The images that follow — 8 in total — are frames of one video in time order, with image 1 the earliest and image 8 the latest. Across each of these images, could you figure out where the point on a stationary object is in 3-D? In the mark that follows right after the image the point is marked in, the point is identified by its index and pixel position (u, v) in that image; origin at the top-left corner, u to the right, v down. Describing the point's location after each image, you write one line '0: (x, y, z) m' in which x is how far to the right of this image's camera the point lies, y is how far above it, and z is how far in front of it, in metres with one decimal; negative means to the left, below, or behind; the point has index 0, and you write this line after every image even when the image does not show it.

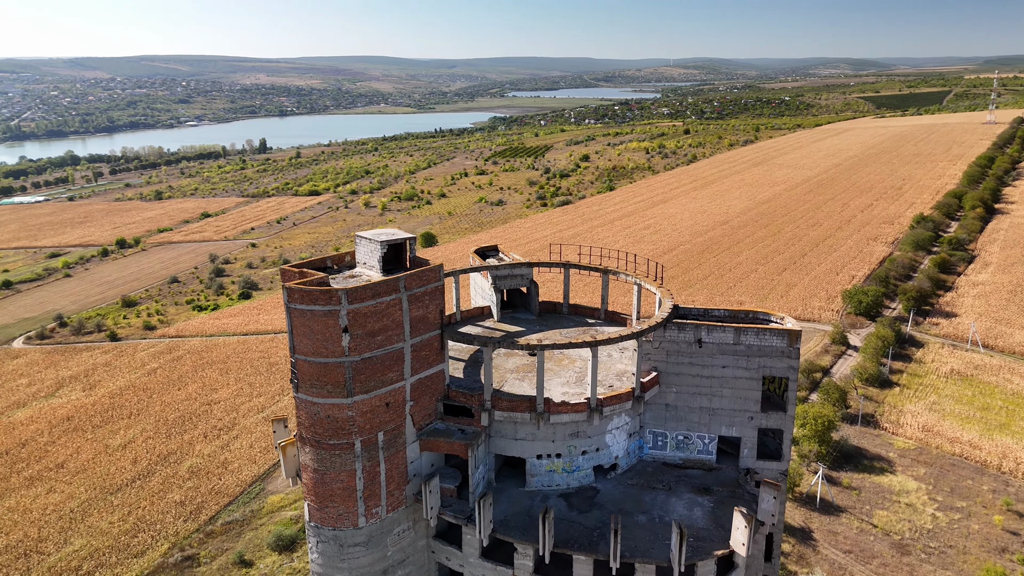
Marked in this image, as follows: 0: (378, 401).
0: (-2.7, -2.3, +14.4) m
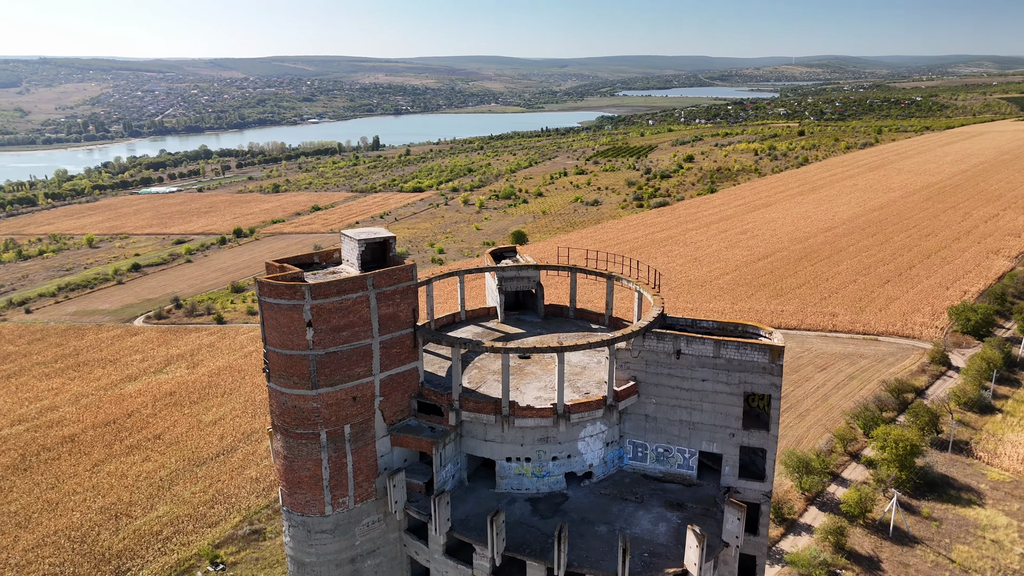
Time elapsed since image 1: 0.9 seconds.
0: (-3.5, -2.2, +14.9) m
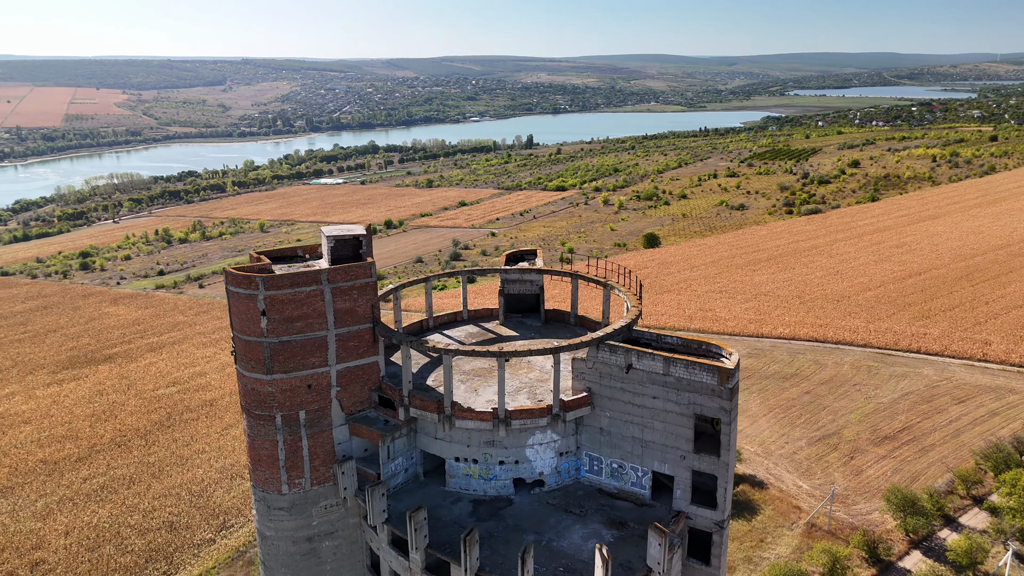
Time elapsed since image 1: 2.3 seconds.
0: (-4.7, -2.1, +15.9) m
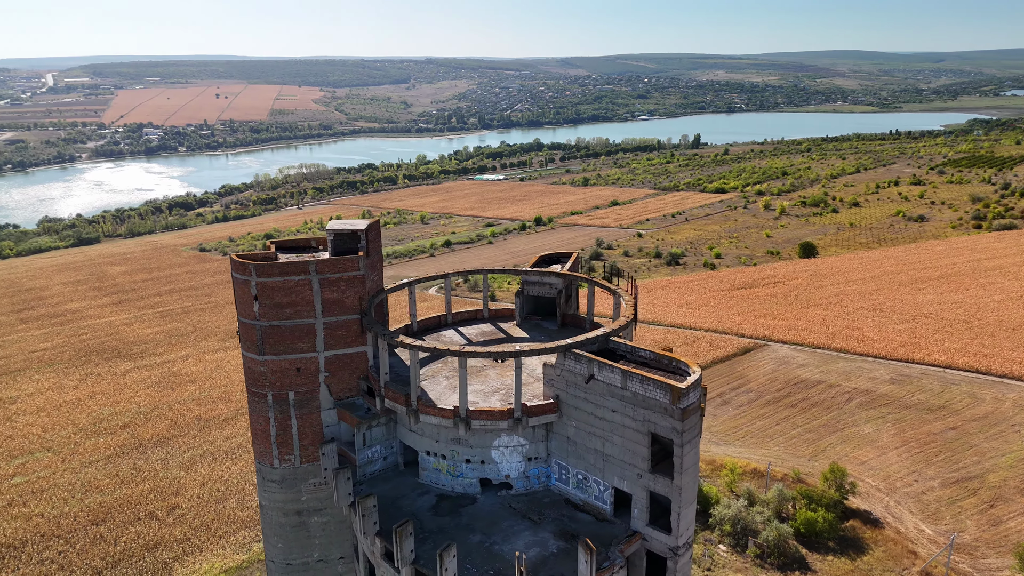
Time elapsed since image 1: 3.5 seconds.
0: (-5.3, -1.8, +17.0) m
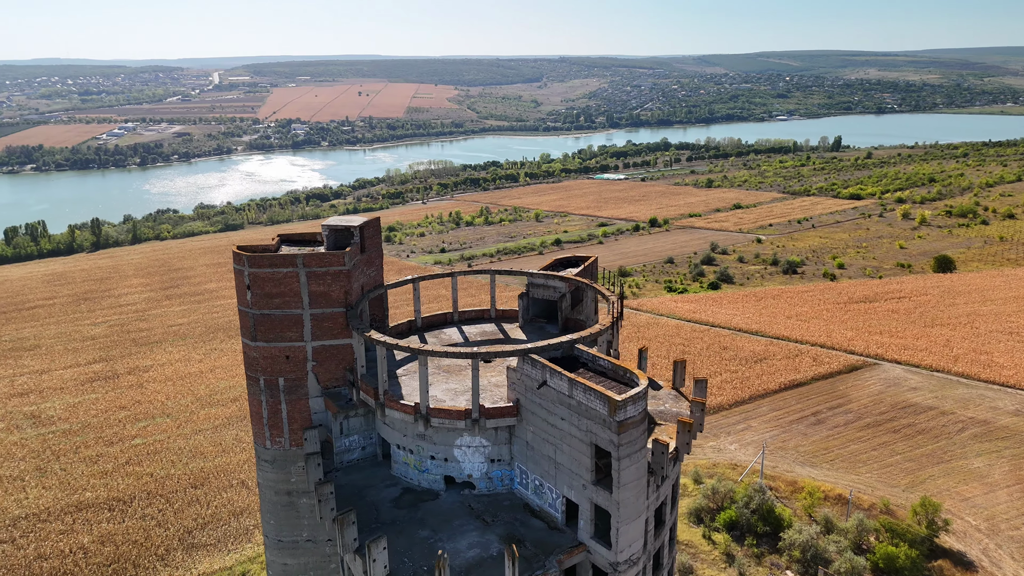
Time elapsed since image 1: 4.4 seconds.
0: (-5.8, -1.6, +18.0) m
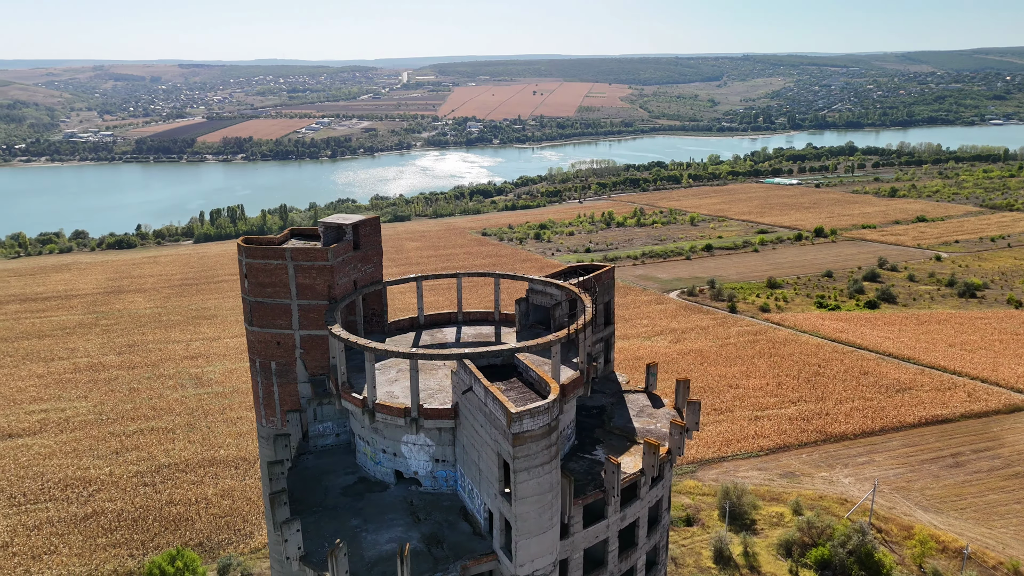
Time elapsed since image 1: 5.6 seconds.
0: (-6.5, -1.3, +19.4) m
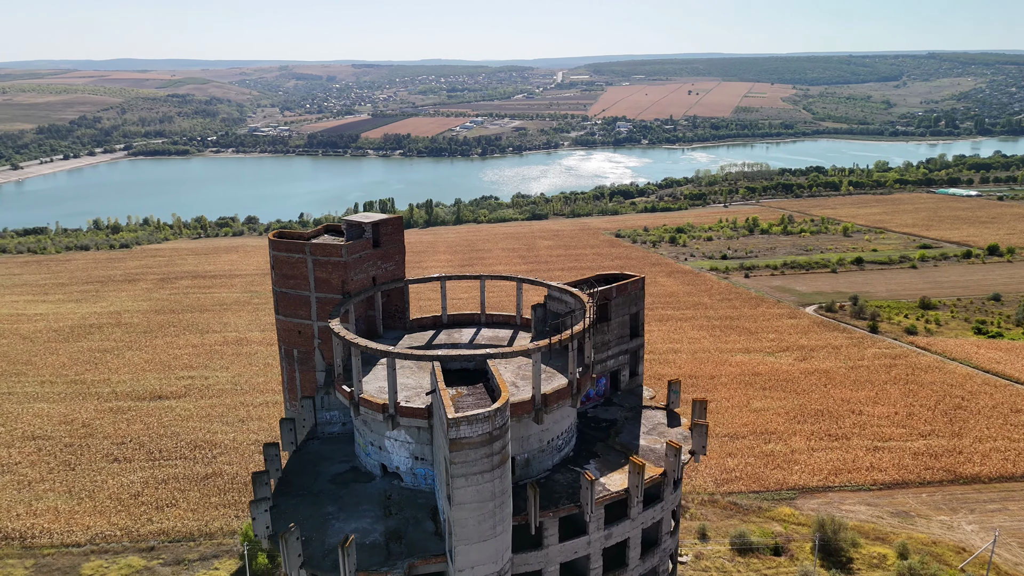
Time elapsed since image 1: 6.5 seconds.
0: (-6.2, -1.1, +20.6) m
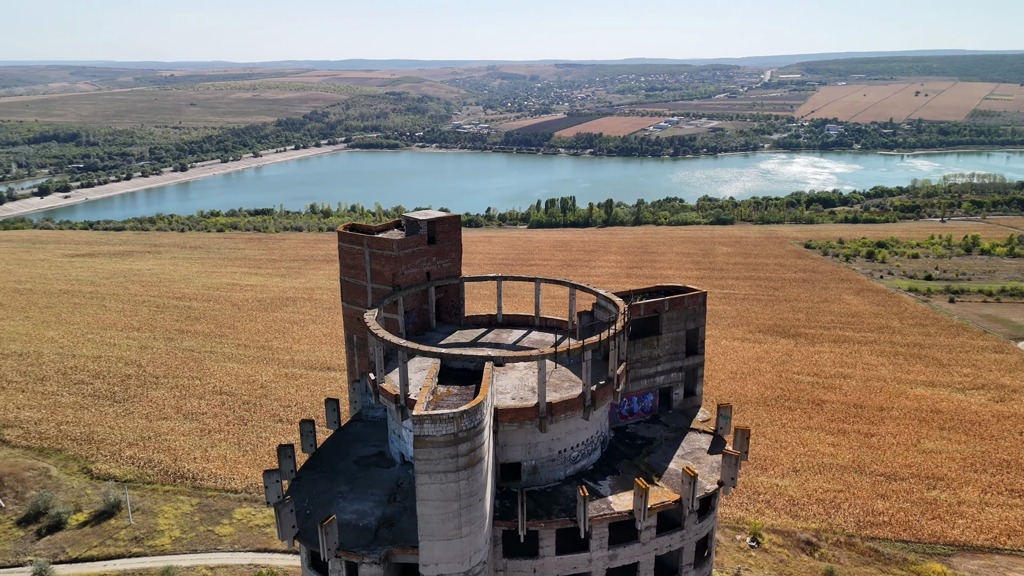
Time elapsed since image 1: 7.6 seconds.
0: (-4.8, -0.8, +22.0) m
